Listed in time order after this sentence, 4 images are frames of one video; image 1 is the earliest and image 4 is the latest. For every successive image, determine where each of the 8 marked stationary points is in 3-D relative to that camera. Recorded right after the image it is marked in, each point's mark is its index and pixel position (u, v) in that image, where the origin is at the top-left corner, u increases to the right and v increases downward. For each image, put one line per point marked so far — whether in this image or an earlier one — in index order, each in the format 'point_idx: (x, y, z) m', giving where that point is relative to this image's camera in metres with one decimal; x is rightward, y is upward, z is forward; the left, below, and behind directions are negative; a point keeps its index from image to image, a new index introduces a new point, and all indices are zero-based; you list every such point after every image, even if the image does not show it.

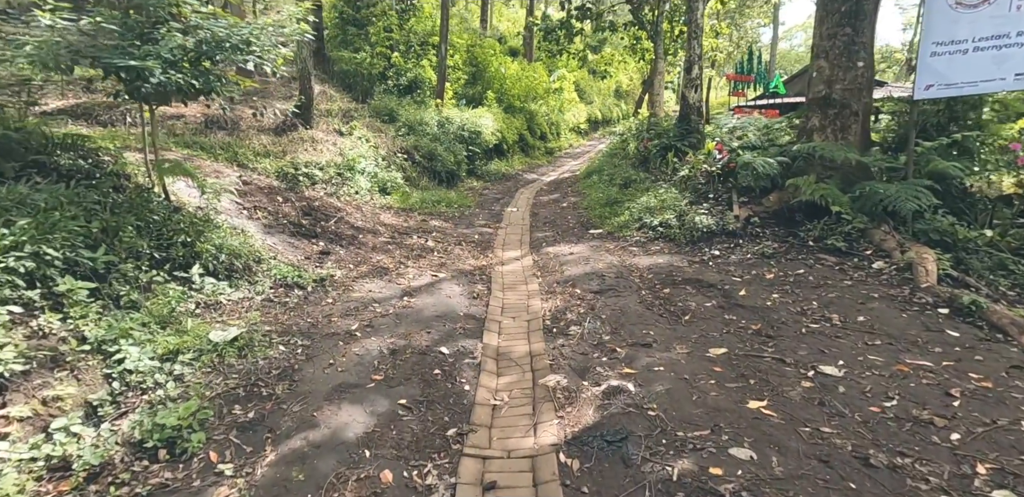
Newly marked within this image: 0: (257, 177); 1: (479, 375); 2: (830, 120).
0: (-3.5, +1.0, +8.0) m
1: (-0.2, -0.8, +3.9) m
2: (+3.8, +1.5, +7.0) m
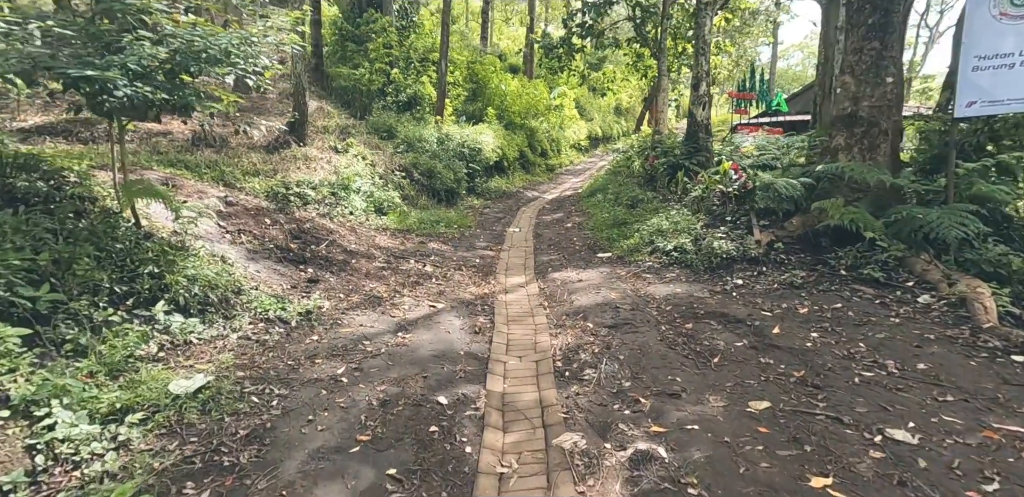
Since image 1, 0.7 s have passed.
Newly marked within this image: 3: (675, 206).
0: (-3.5, +0.6, +7.5) m
1: (-0.2, -1.1, +3.3) m
2: (+3.9, +1.2, +6.5) m
3: (+2.5, +0.6, +9.0) m
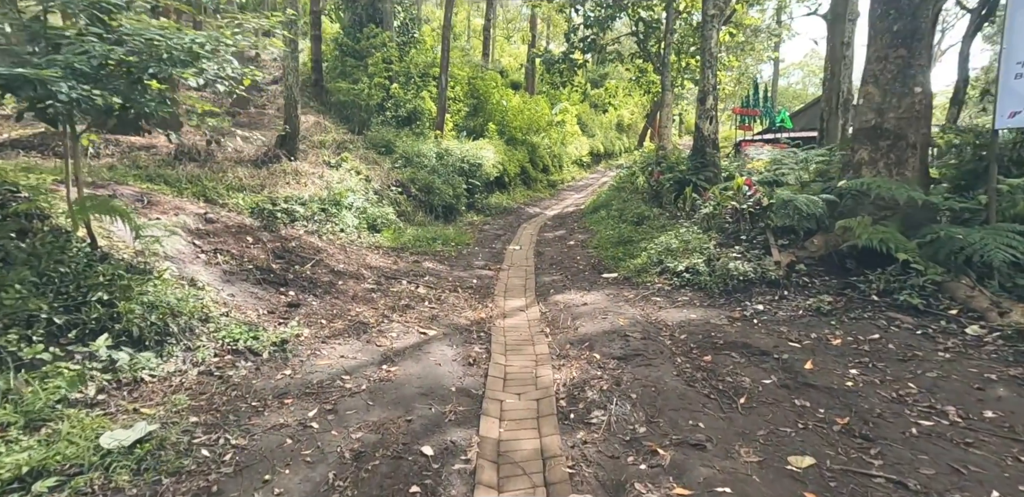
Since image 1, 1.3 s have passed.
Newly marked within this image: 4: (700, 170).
0: (-3.5, +0.4, +7.0) m
1: (-0.2, -1.2, +2.8) m
2: (+3.9, +1.0, +6.1) m
3: (+2.5, +0.3, +8.5) m
4: (+4.1, +1.7, +12.6) m
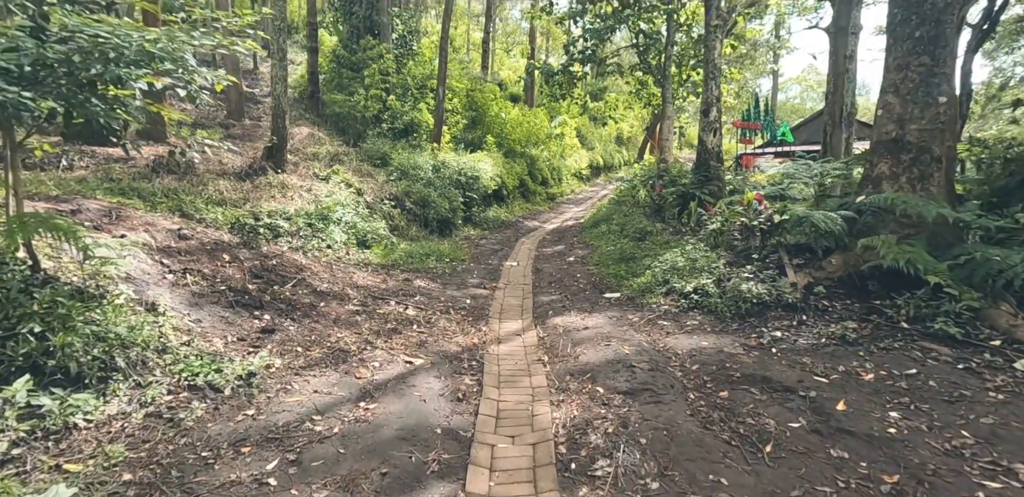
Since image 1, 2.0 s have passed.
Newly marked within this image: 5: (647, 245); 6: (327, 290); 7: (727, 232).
0: (-3.5, +0.2, +6.6) m
1: (-0.2, -1.3, +2.4) m
2: (+3.8, +0.8, +5.6) m
3: (+2.5, +0.1, +8.1) m
4: (+4.1, +1.3, +12.2) m
5: (+2.3, 0.0, +9.6) m
6: (-2.0, -0.5, +6.4) m
7: (+2.7, +0.2, +7.4) m
